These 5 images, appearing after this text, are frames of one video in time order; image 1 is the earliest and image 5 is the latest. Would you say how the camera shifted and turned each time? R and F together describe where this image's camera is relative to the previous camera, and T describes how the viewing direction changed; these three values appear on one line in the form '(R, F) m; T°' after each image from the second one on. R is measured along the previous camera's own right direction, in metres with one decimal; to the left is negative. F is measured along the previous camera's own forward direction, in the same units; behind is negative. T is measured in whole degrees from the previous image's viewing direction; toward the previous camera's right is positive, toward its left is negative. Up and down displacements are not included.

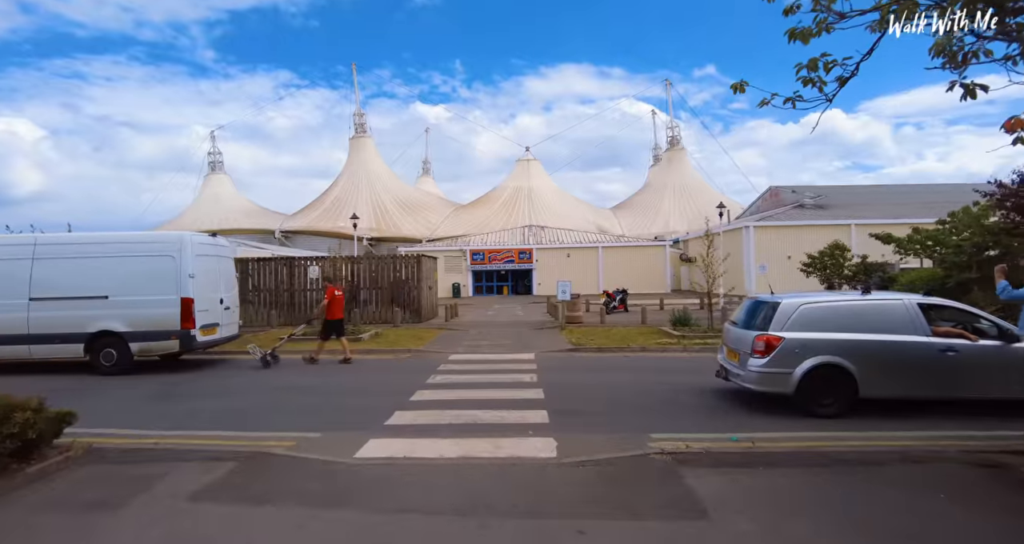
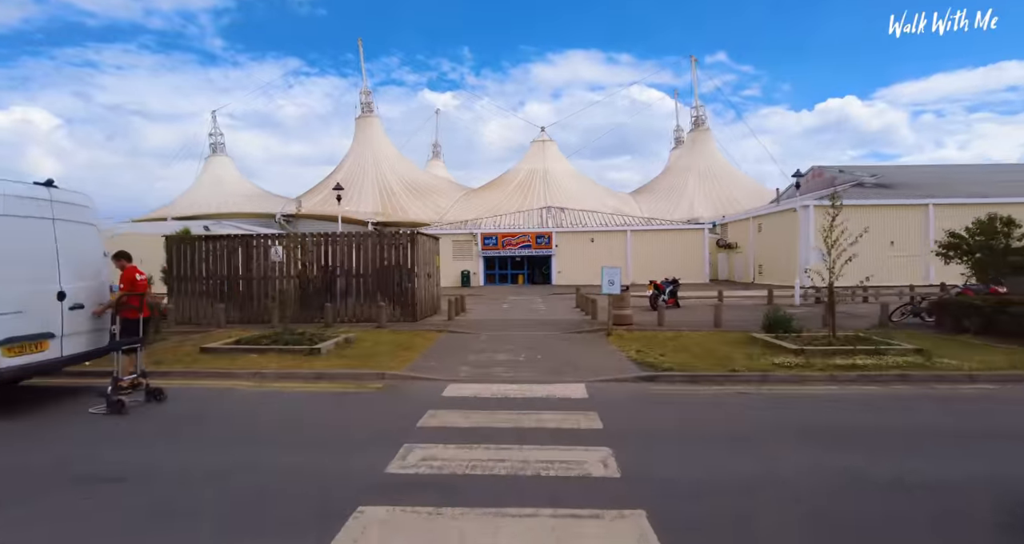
(-0.3, +4.6) m; -1°
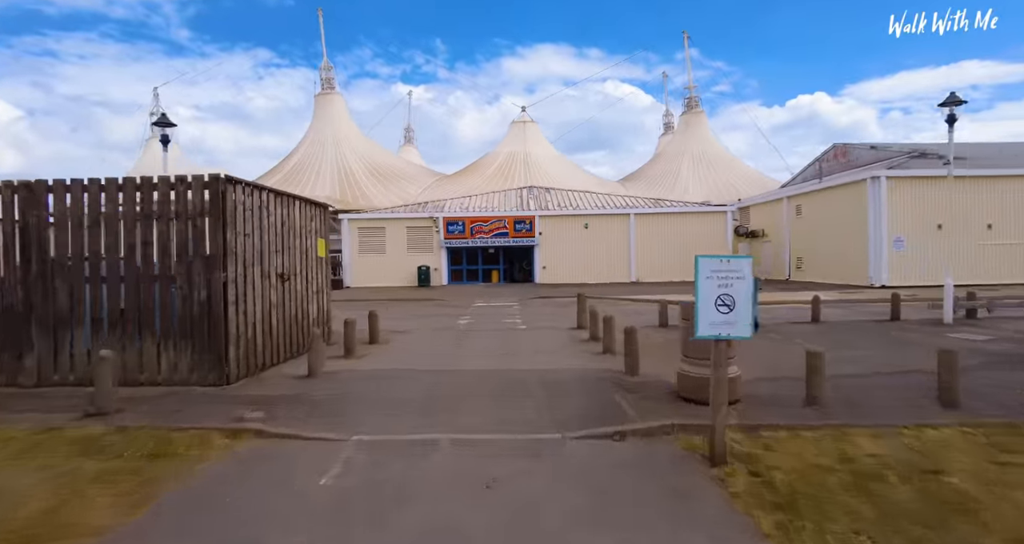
(+0.5, +8.0) m; +2°
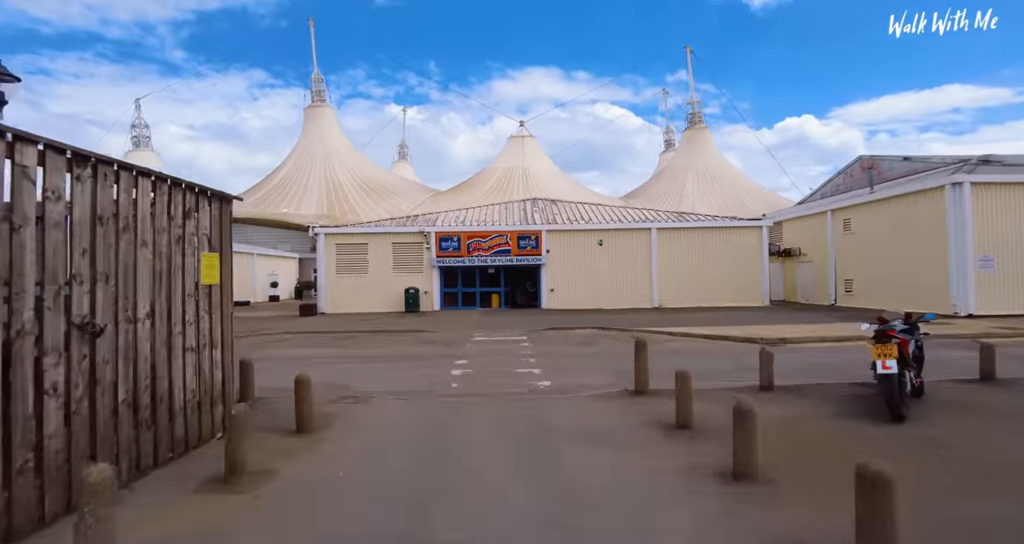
(-0.4, +4.0) m; +1°
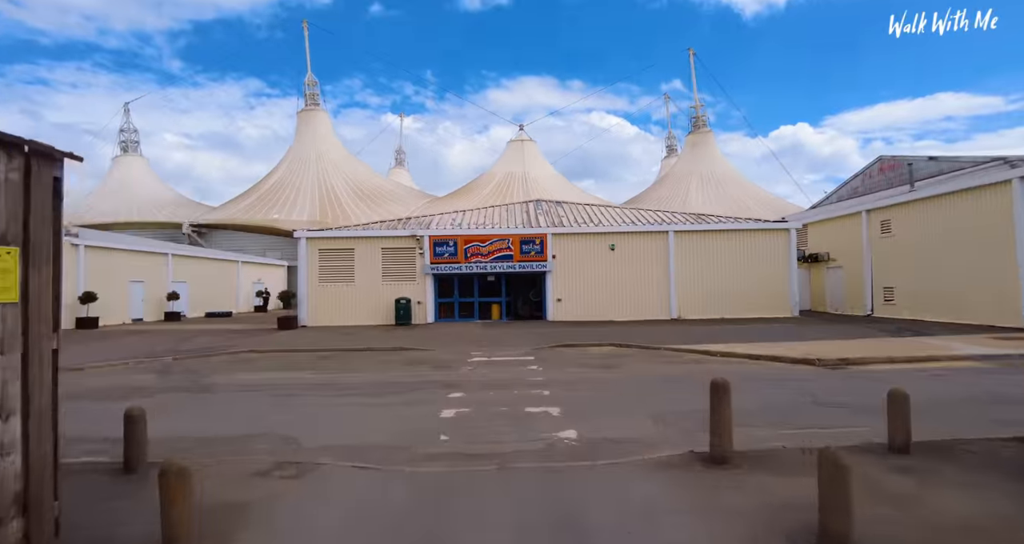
(-0.2, +2.4) m; 0°
